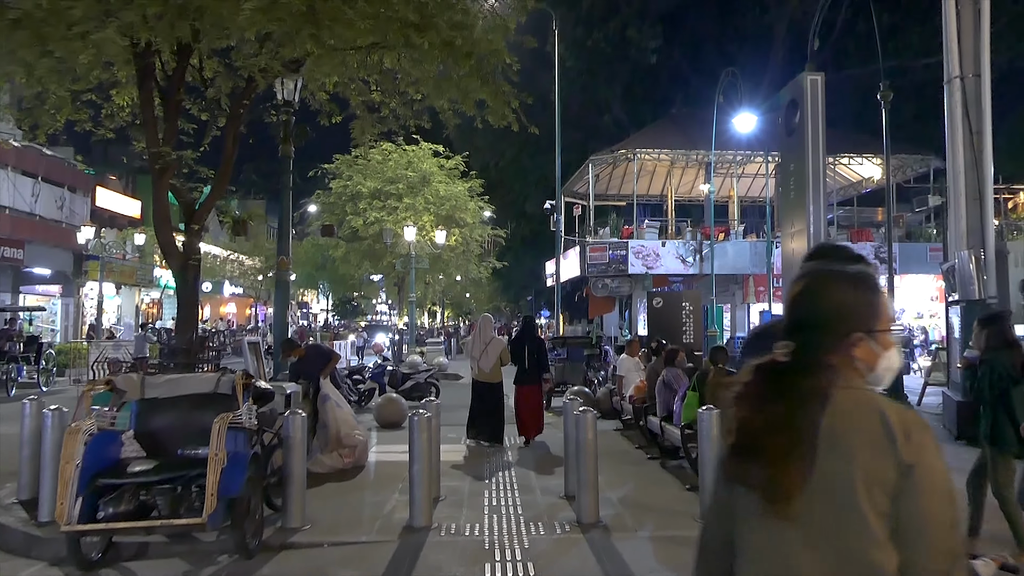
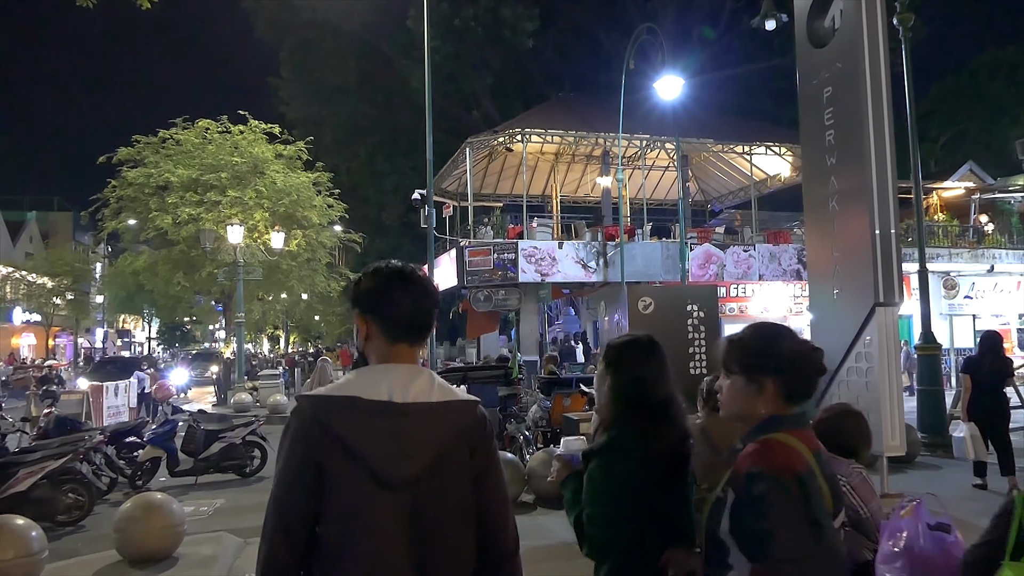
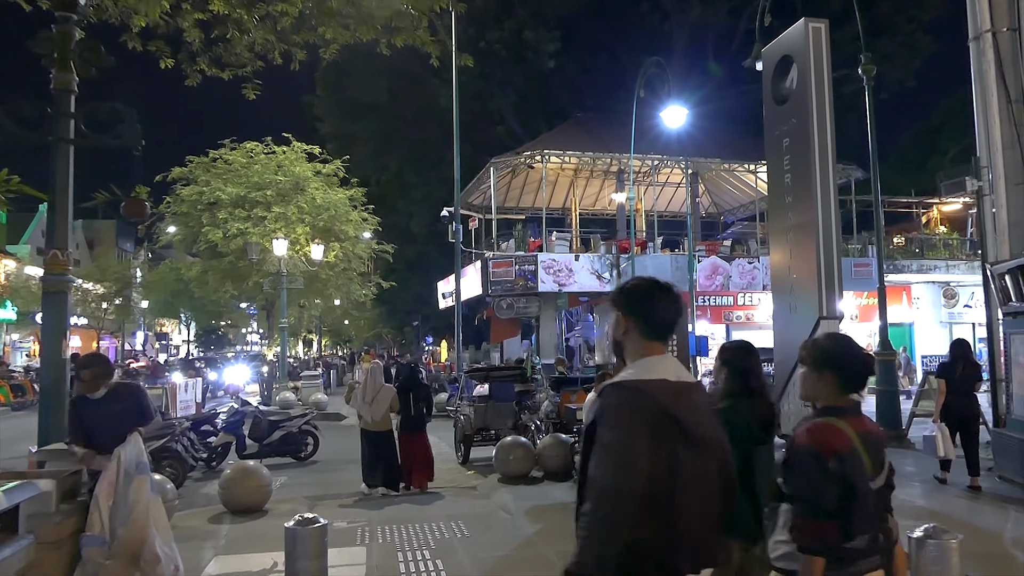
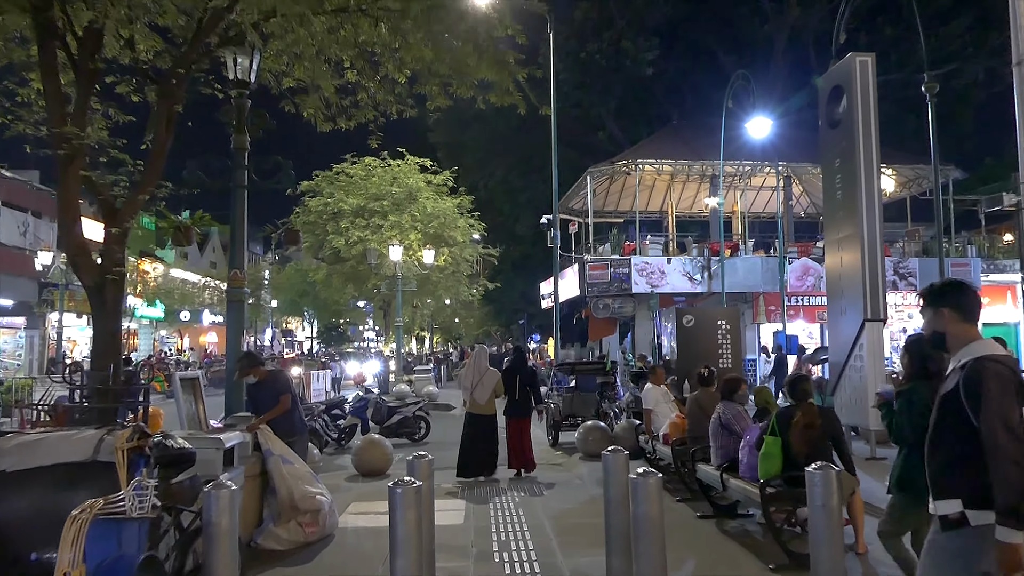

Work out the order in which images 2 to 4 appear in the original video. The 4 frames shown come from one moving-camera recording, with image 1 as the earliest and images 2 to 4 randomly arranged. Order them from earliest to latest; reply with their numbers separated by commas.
4, 3, 2
